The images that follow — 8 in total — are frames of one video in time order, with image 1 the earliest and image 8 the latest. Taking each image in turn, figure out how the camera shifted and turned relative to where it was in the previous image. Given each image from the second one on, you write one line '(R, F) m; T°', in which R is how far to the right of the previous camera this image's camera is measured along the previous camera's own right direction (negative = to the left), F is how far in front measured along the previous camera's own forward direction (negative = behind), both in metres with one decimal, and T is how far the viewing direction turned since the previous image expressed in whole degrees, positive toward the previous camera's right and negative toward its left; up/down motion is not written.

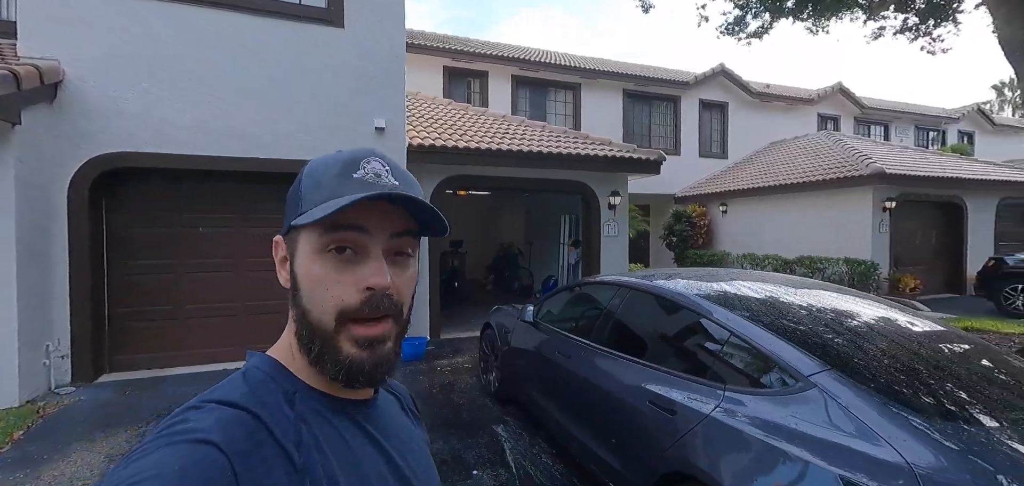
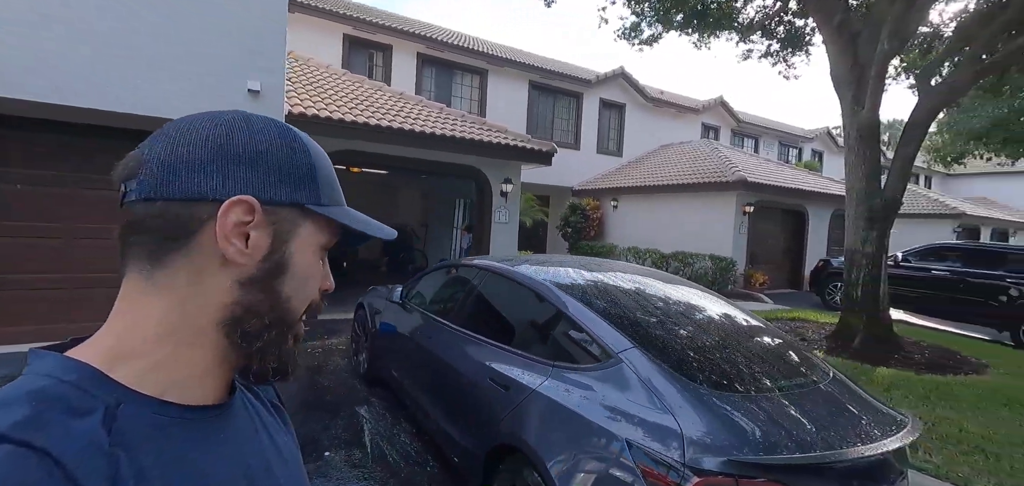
(+0.1, +0.1) m; +12°
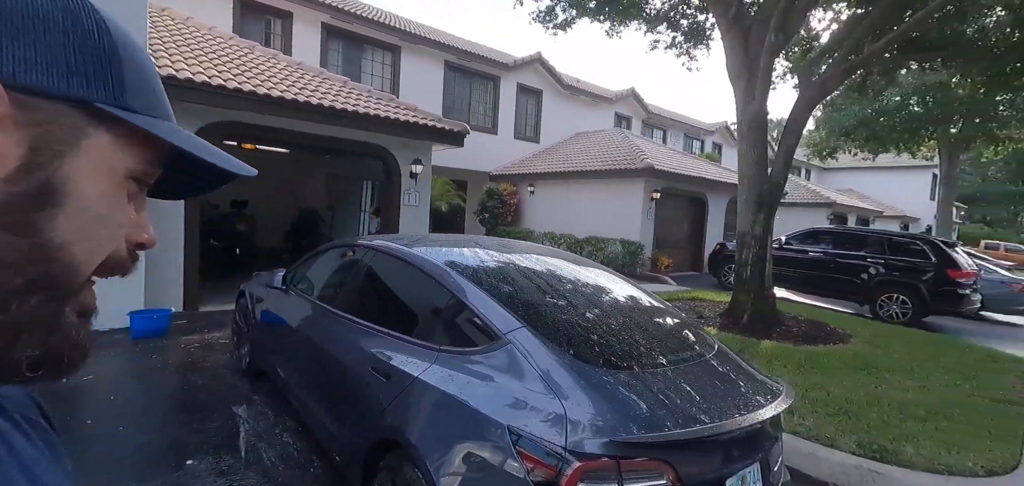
(+0.2, +0.2) m; +9°
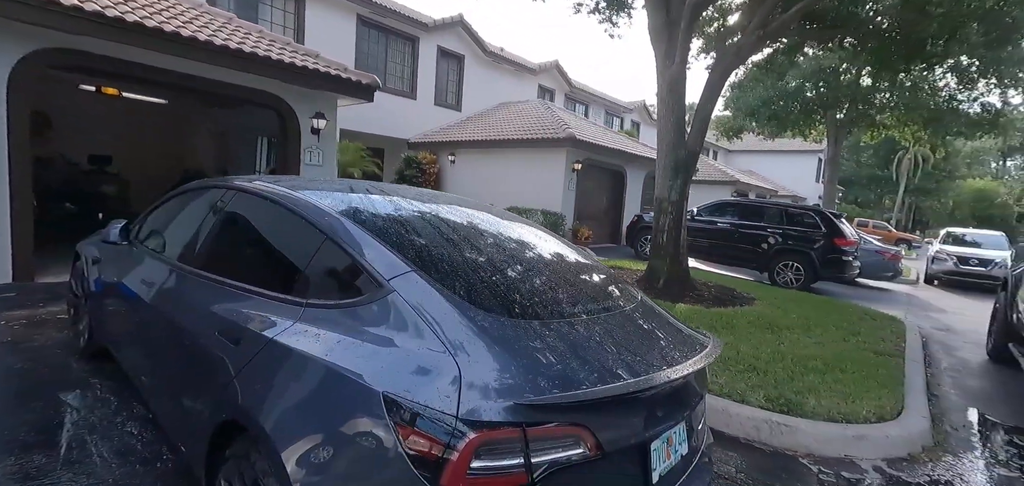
(+0.1, +0.4) m; +9°
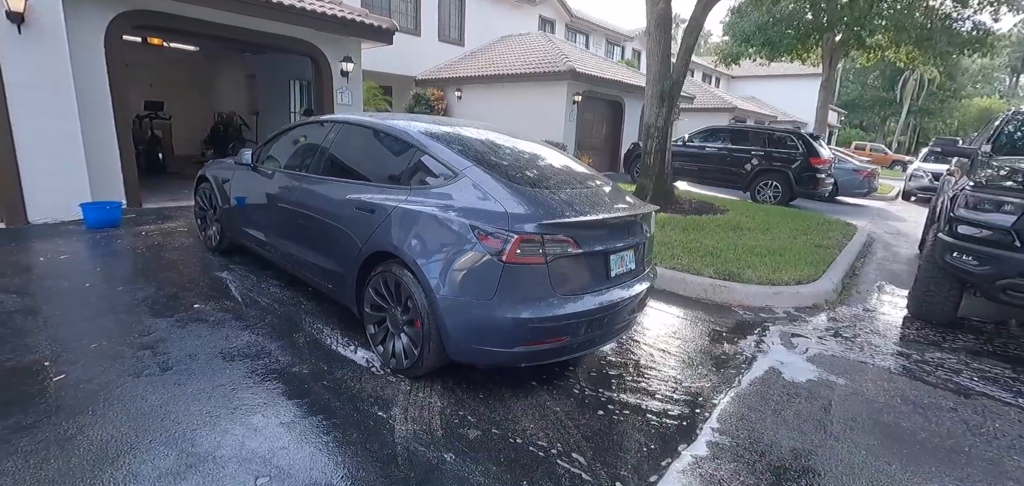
(-0.1, -1.2) m; -1°
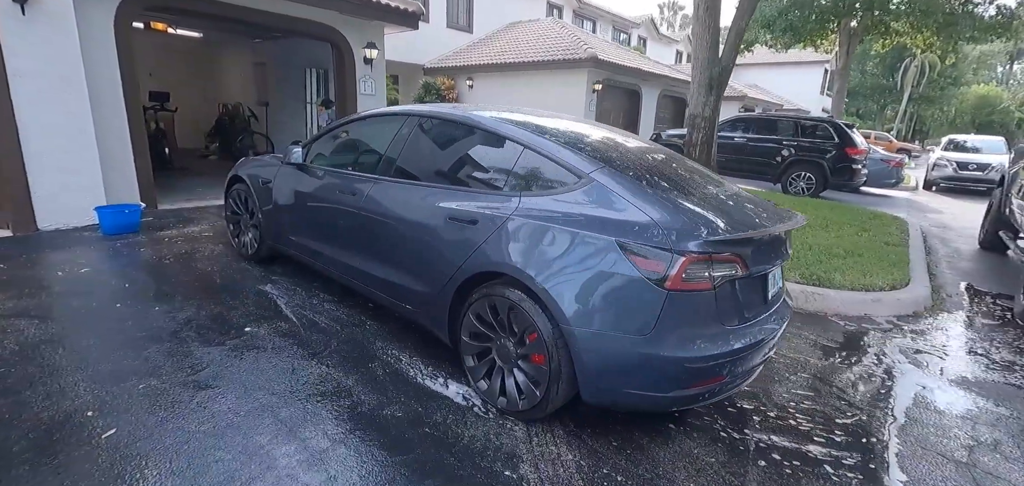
(-0.7, +0.5) m; +1°
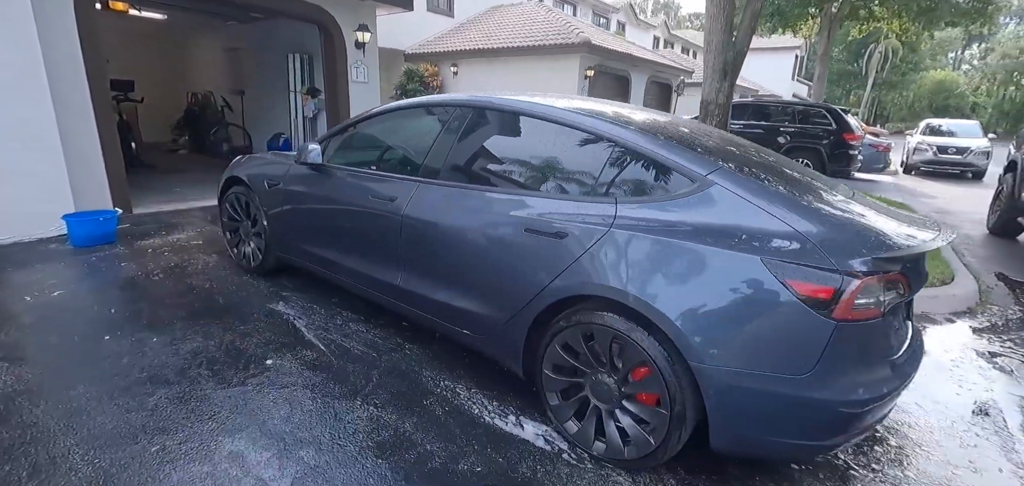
(-0.5, +0.4) m; +3°
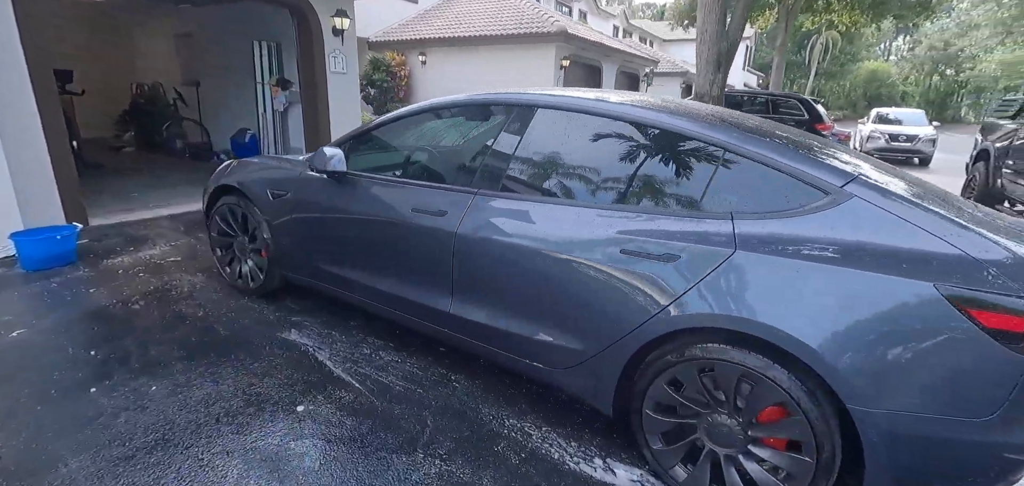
(-0.5, +0.3) m; +5°
